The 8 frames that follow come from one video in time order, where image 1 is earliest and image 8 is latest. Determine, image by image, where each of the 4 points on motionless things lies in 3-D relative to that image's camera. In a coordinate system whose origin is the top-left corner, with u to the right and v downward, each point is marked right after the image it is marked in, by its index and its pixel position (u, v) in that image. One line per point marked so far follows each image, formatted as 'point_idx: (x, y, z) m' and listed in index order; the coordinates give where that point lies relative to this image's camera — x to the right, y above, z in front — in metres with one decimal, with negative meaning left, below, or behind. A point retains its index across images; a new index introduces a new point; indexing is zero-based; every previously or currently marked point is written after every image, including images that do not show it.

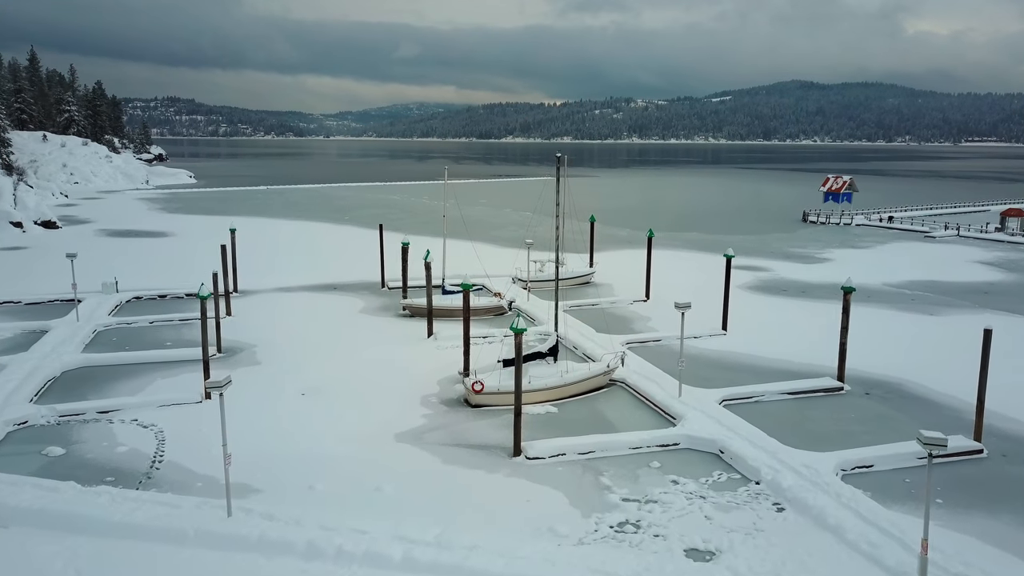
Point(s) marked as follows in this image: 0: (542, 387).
0: (+0.5, -1.5, +18.5) m
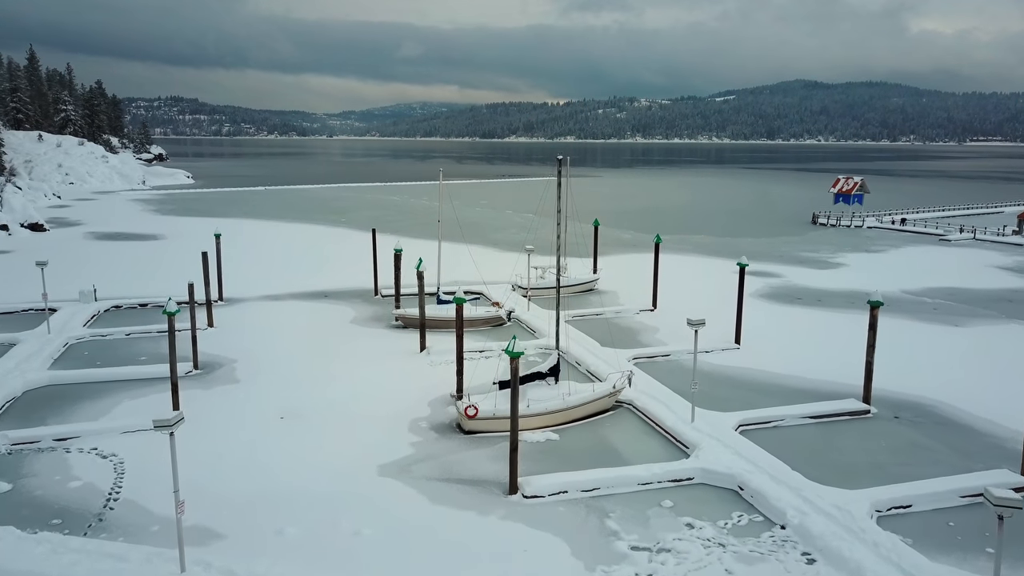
0: (+0.4, -1.7, +16.9) m
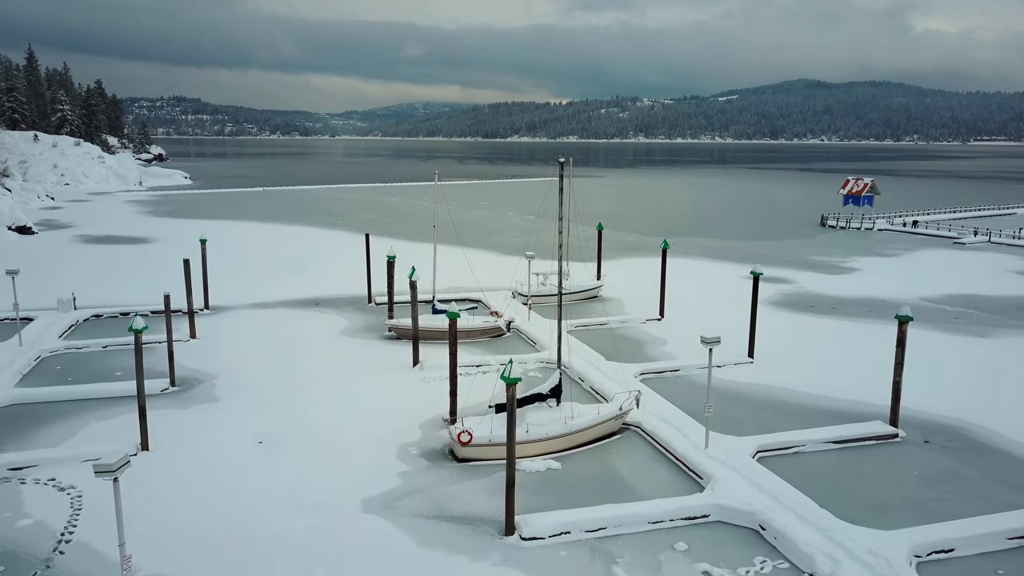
0: (+0.4, -1.9, +15.5) m
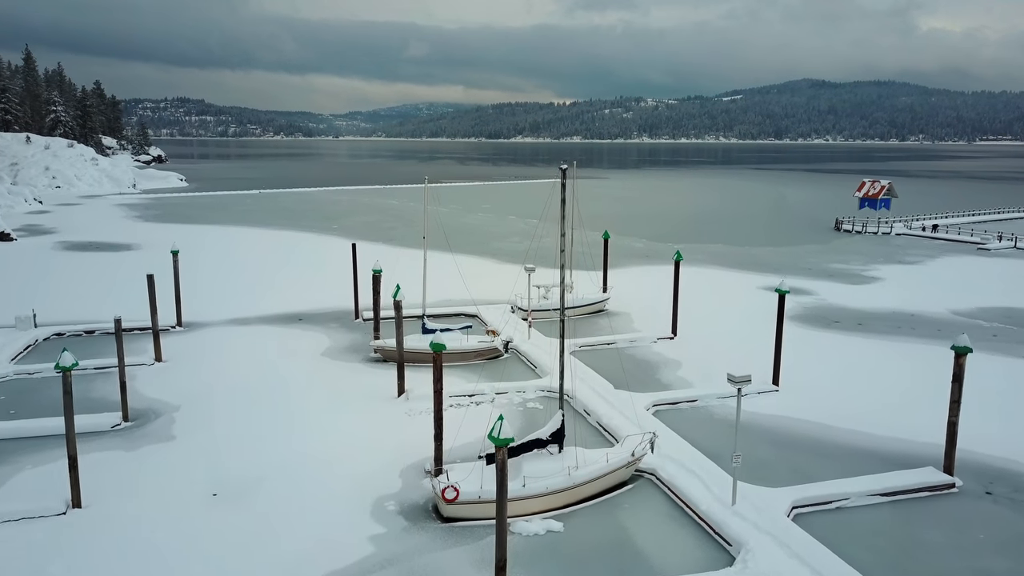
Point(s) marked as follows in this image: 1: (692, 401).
0: (+0.3, -2.2, +13.2) m
1: (+2.7, -1.7, +18.8) m
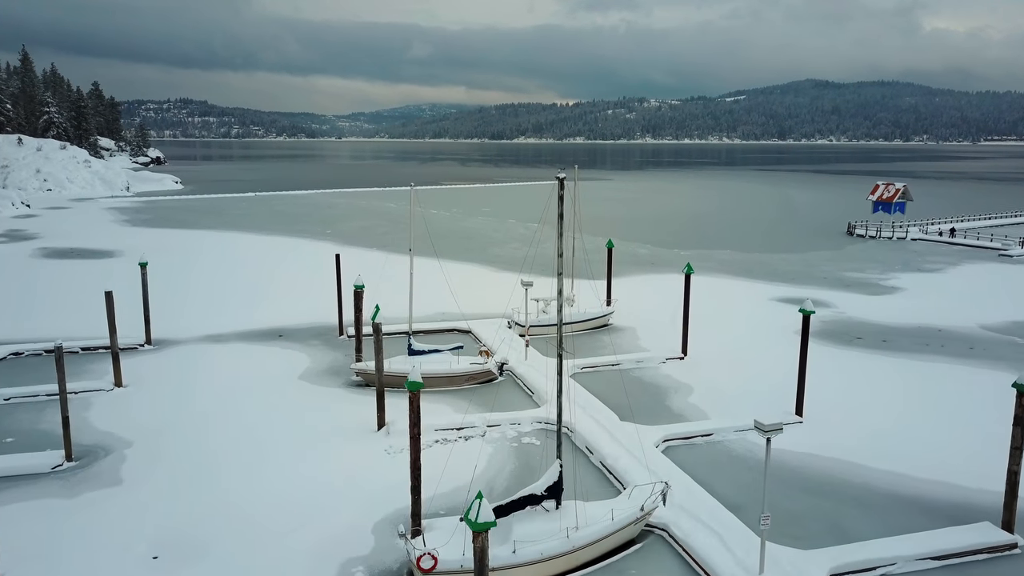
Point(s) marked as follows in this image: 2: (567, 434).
0: (+0.2, -2.4, +11.2) m
1: (+2.6, -2.0, +16.7) m
2: (+0.8, -2.0, +17.1) m
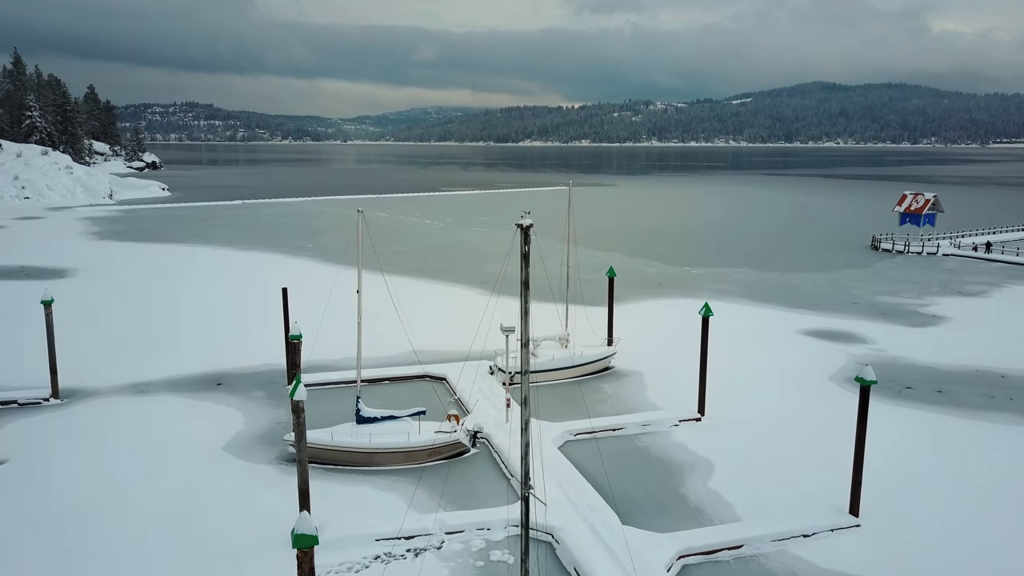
0: (-0.2, -3.1, +7.0) m
1: (+2.3, -2.6, +12.6) m
2: (+0.4, -2.7, +13.0) m
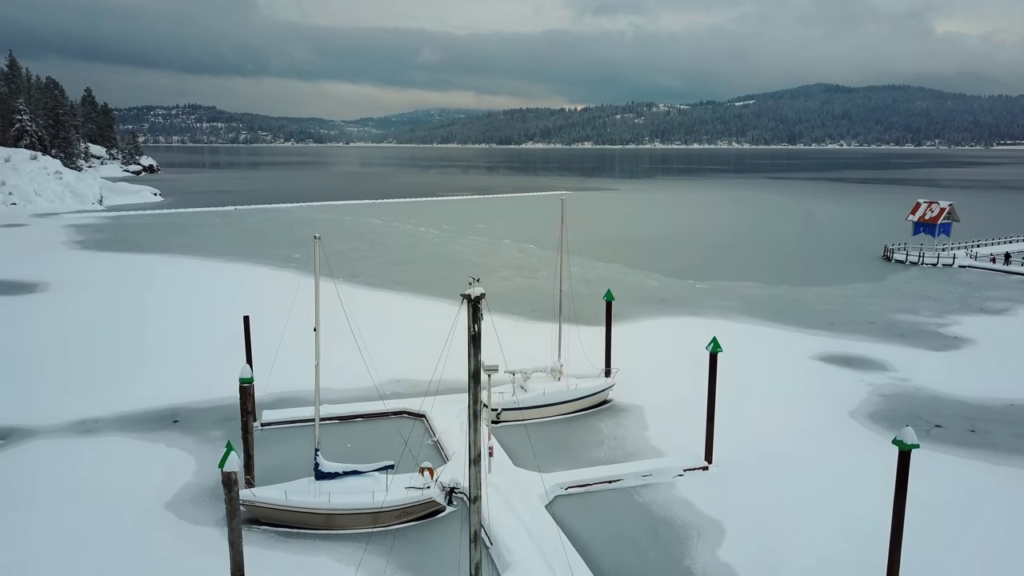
0: (-0.4, -3.5, +4.9) m
1: (+2.0, -3.0, +10.5) m
2: (+0.2, -3.1, +10.9) m
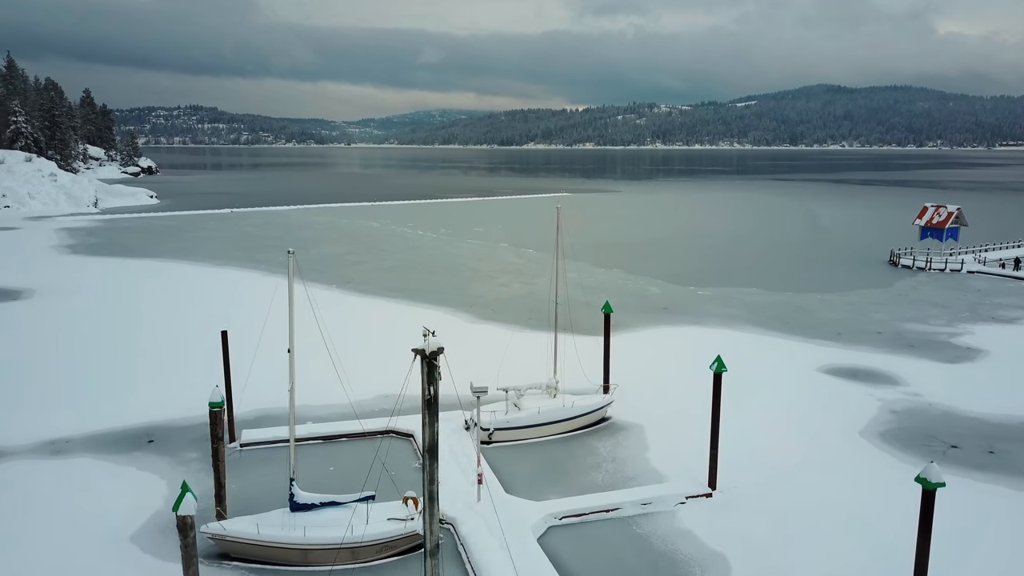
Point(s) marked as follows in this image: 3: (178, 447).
0: (-0.5, -3.7, +3.9) m
1: (+1.9, -3.2, +9.5) m
2: (+0.1, -3.3, +9.9) m
3: (-4.9, -2.3, +18.5) m
